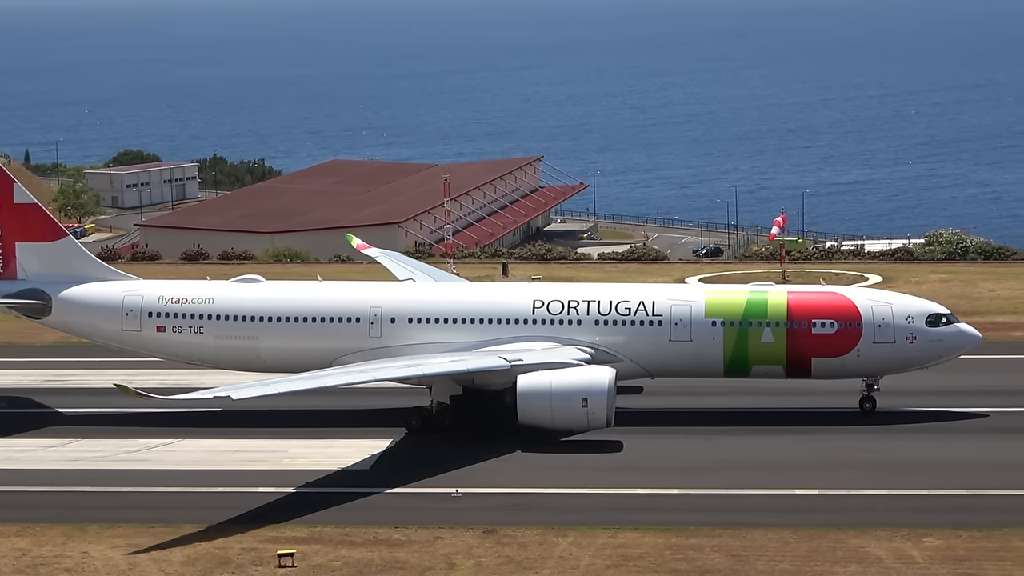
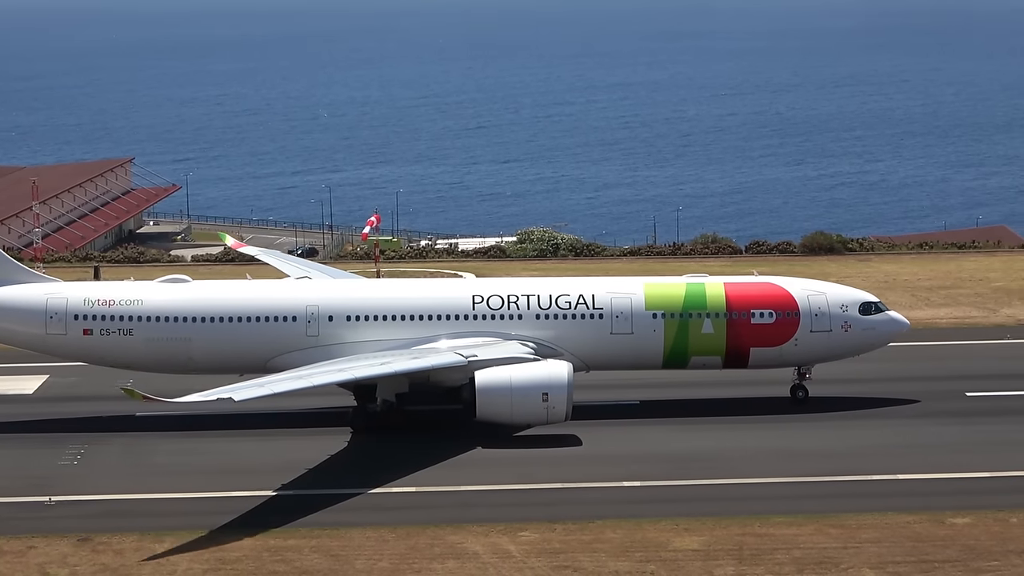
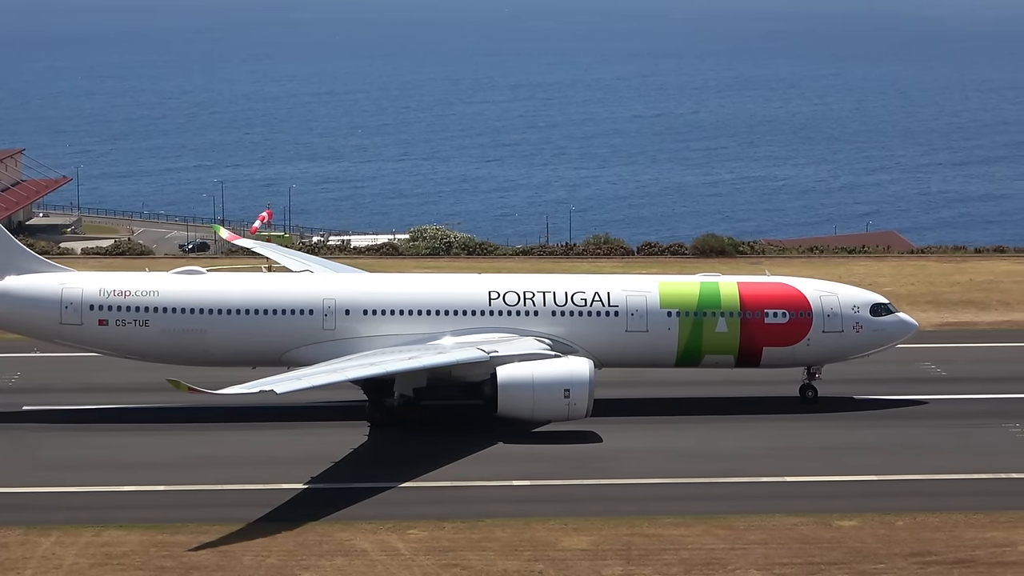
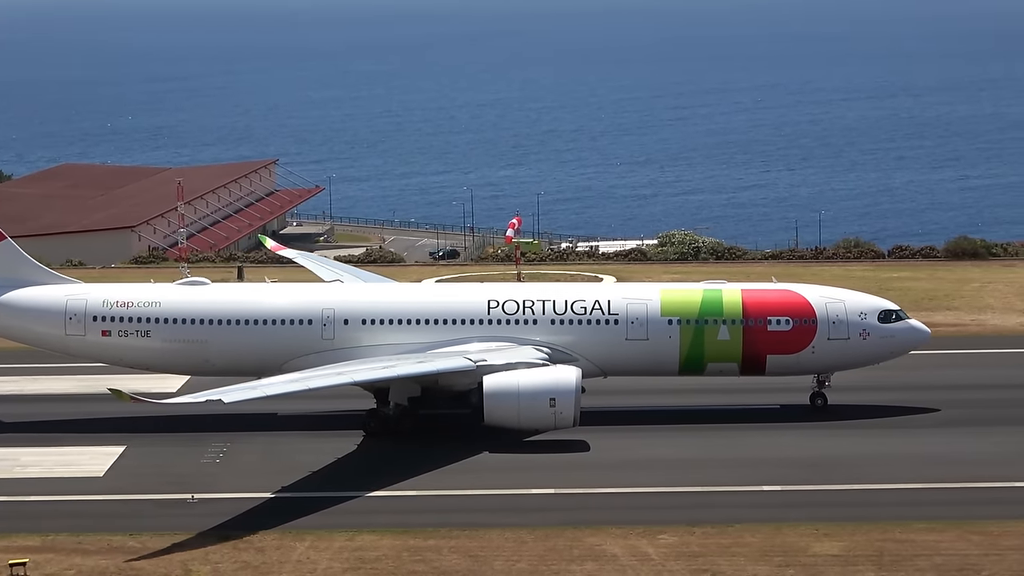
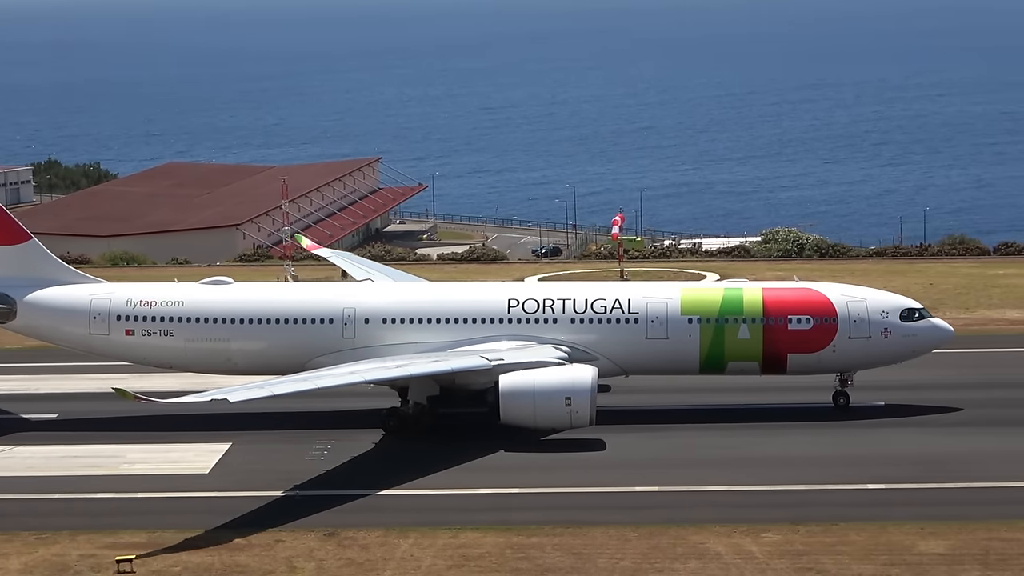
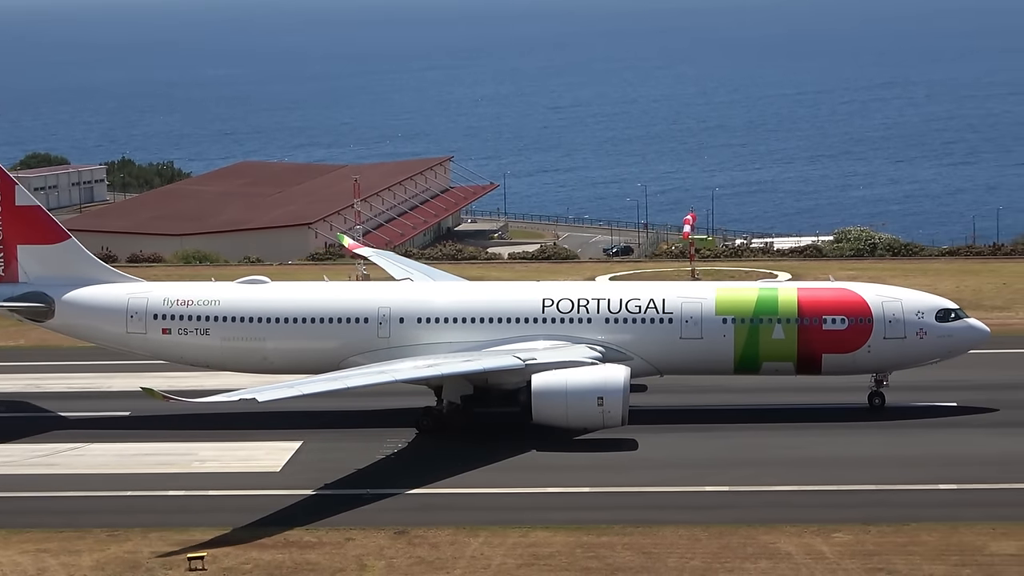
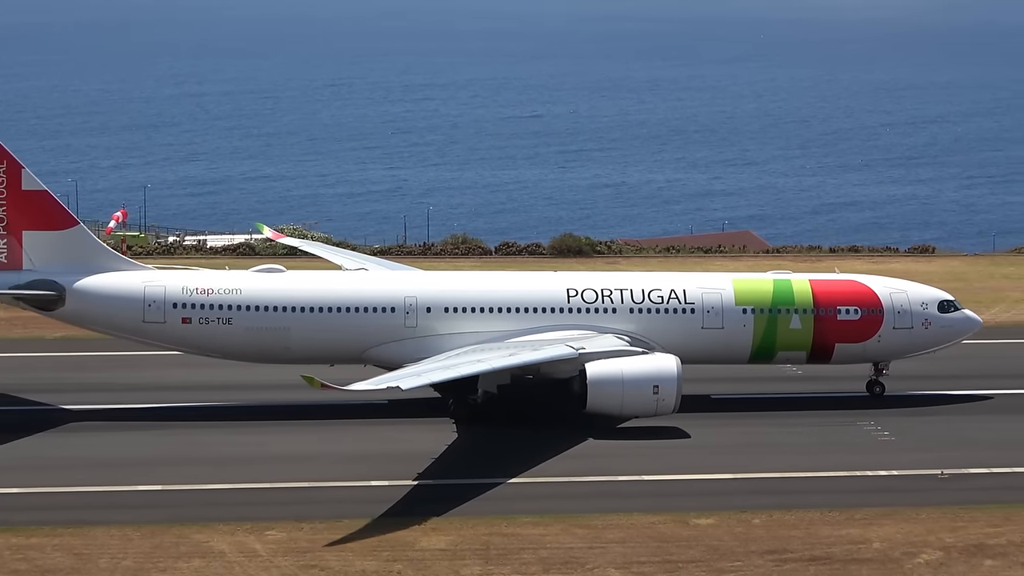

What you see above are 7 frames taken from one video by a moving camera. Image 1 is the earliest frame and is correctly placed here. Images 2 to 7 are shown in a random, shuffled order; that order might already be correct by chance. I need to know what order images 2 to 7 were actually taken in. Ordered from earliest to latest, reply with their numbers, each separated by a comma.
6, 5, 4, 2, 3, 7
